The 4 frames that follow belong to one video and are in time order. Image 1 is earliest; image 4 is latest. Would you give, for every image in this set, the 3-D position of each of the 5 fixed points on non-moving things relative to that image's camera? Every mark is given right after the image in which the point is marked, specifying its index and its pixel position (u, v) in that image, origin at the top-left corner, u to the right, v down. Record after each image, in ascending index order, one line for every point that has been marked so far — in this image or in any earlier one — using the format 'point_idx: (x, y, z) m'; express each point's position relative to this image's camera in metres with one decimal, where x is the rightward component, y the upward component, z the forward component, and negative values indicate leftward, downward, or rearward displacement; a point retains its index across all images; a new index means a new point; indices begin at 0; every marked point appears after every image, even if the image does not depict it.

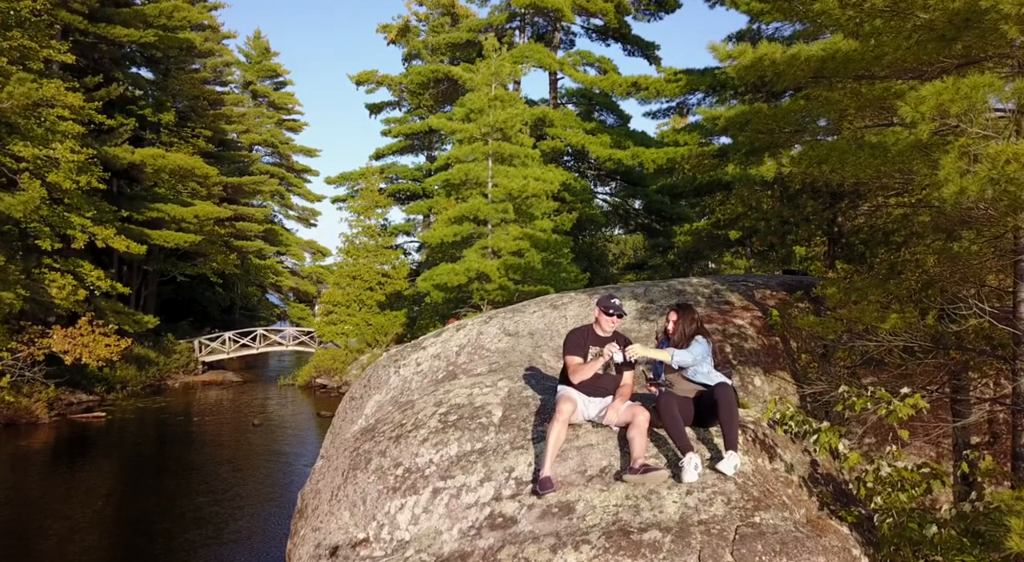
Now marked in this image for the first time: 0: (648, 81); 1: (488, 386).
0: (+3.3, +4.8, +16.4) m
1: (-0.2, -1.0, +6.5) m
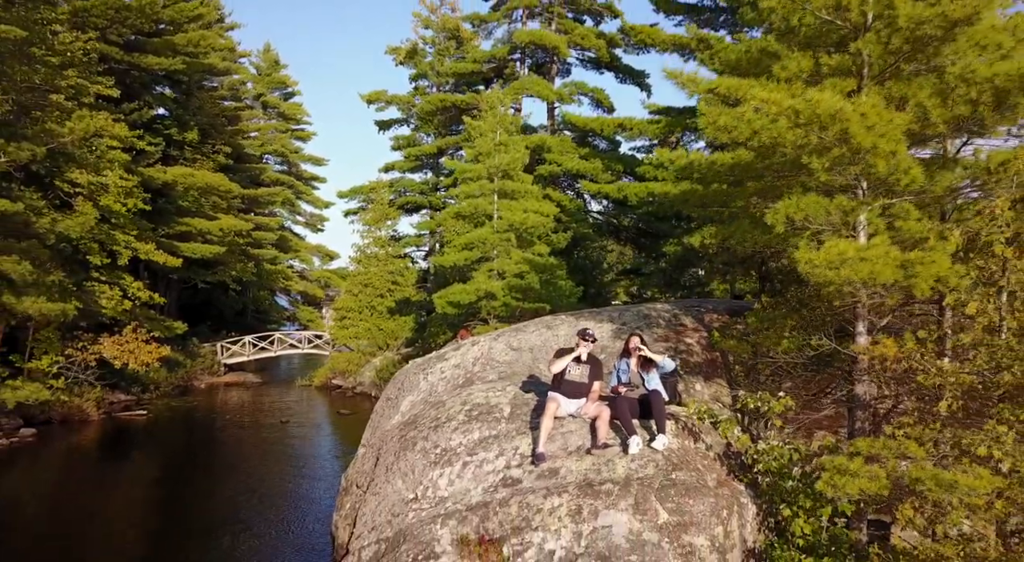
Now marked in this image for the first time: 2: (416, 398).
0: (+3.3, +4.4, +18.8) m
1: (-0.2, -1.4, +8.9) m
2: (-1.5, -1.8, +10.5) m
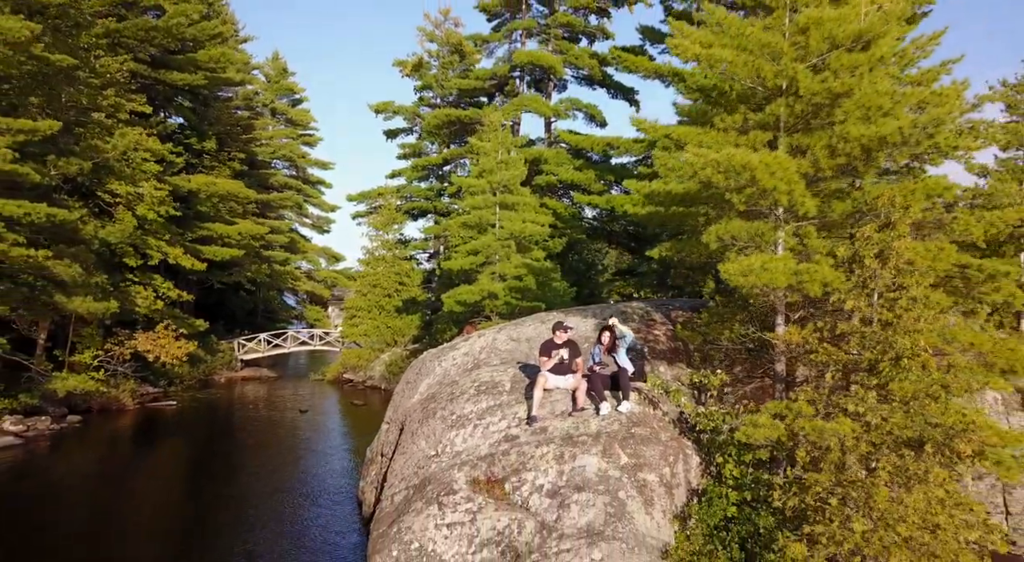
0: (+3.3, +4.4, +21.0) m
1: (-0.2, -1.5, +11.1) m
2: (-1.5, -1.9, +12.7) m
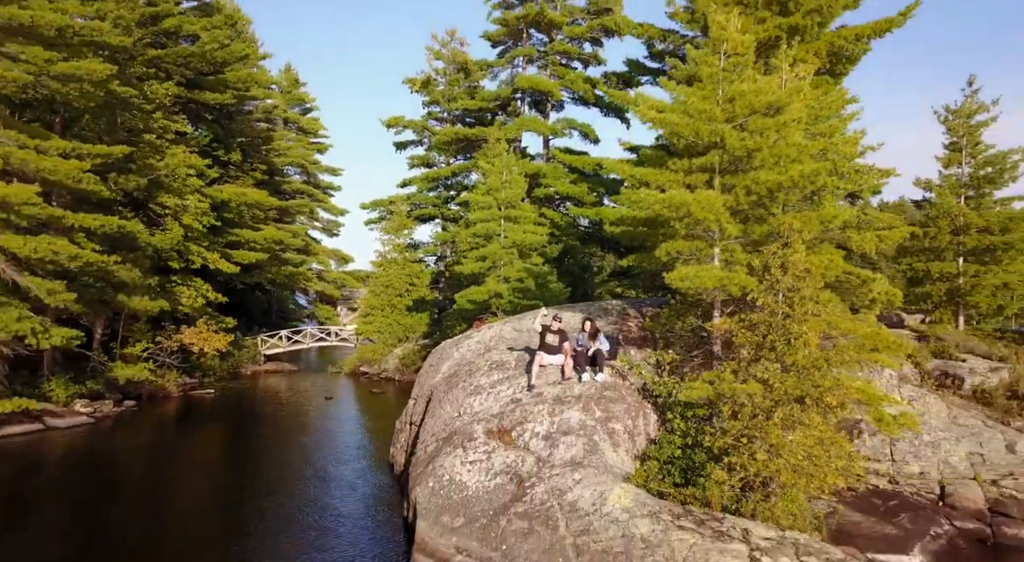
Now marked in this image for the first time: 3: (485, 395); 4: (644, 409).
0: (+3.4, +4.3, +24.2) m
1: (-0.1, -1.5, +14.3) m
2: (-1.4, -1.9, +15.8) m
3: (-0.5, -2.2, +13.1) m
4: (+2.4, -2.3, +12.4) m
